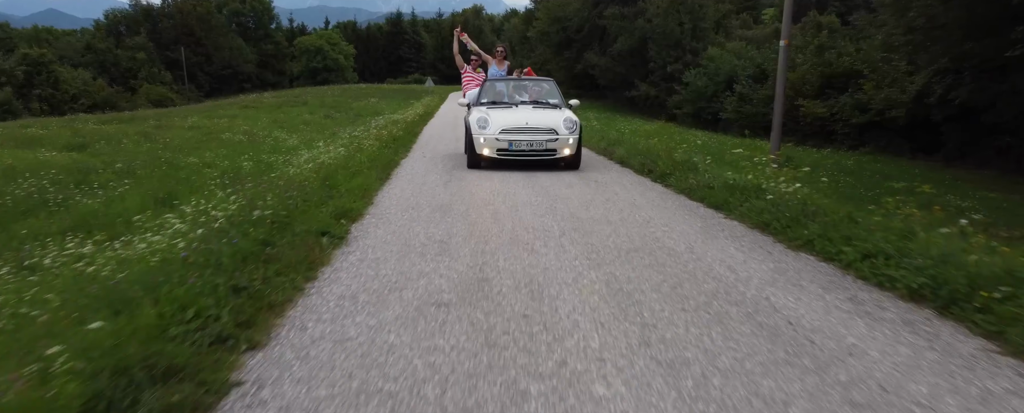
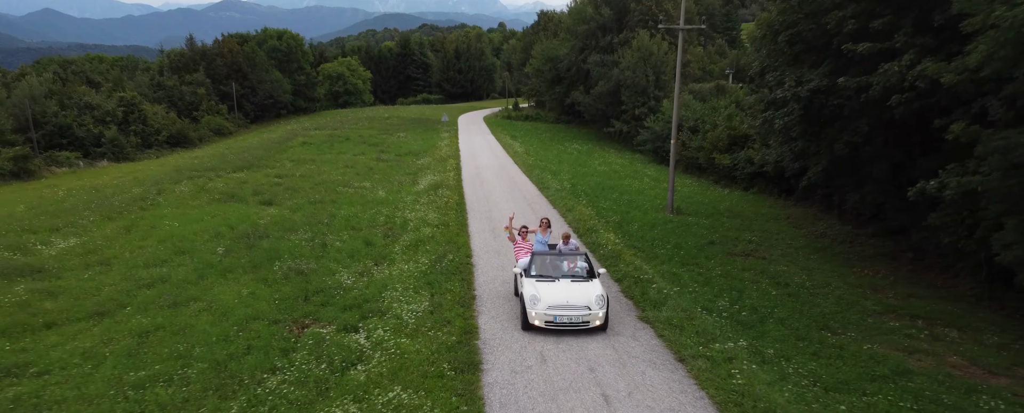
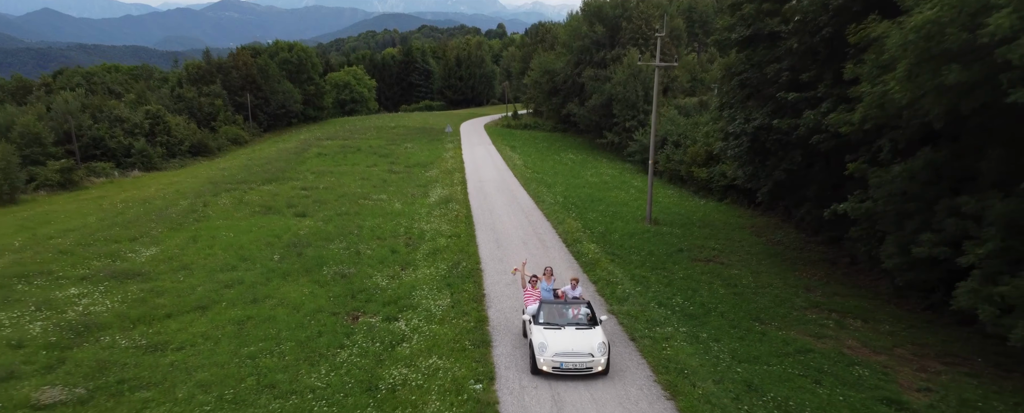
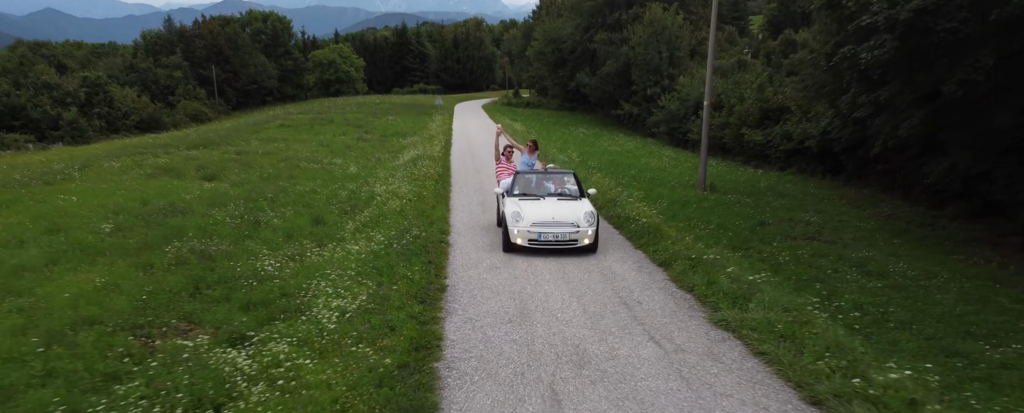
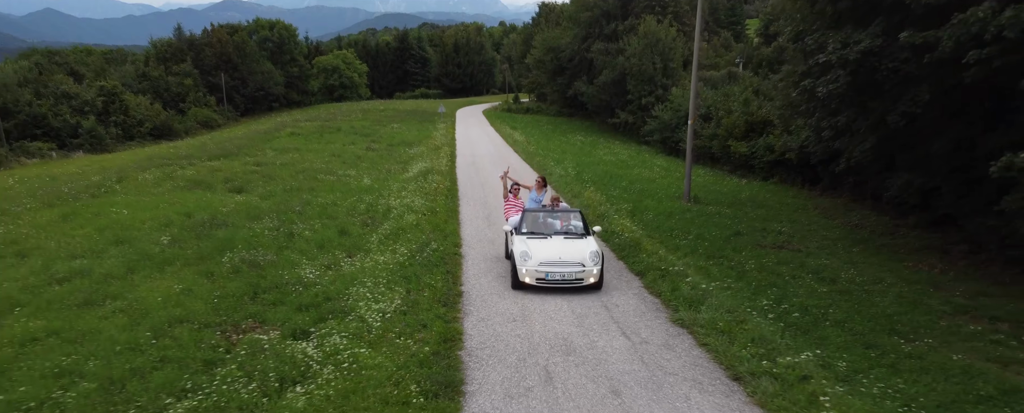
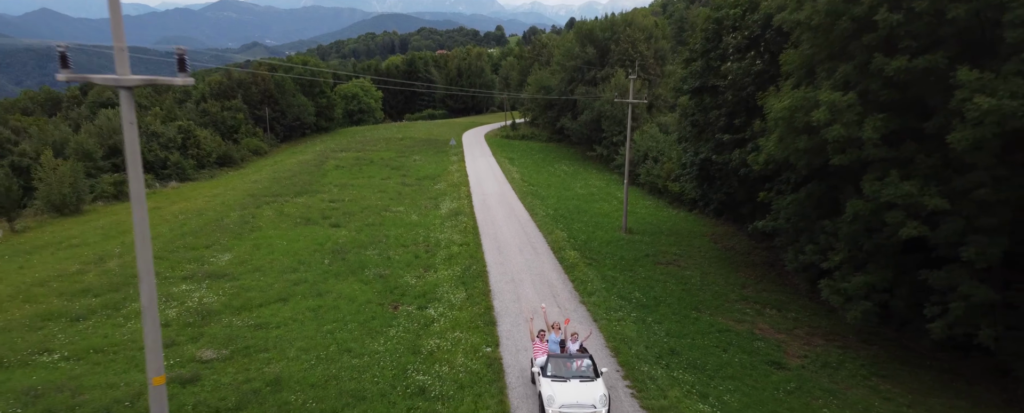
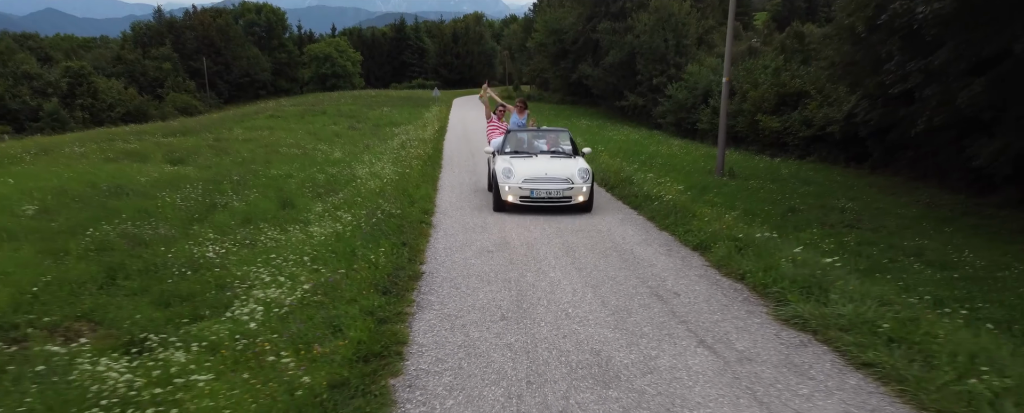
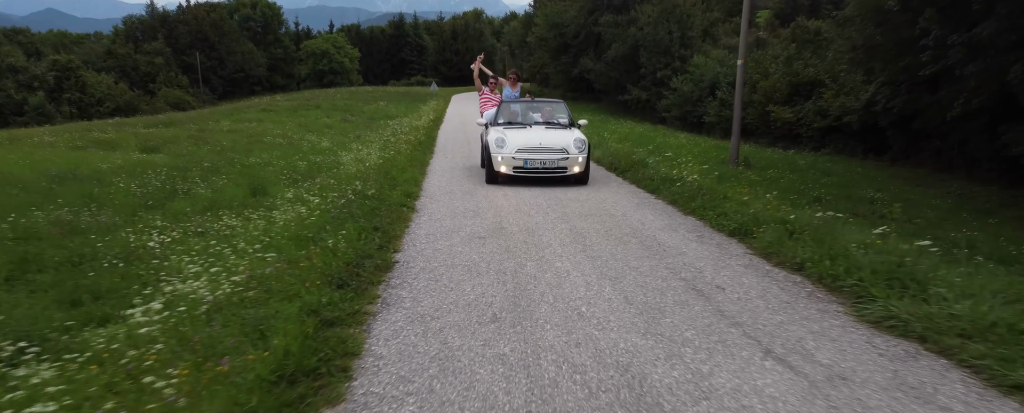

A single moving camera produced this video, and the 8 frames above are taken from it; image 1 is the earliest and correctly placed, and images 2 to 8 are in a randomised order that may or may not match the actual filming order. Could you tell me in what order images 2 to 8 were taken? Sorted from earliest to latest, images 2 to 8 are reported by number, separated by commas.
8, 7, 4, 5, 2, 3, 6
